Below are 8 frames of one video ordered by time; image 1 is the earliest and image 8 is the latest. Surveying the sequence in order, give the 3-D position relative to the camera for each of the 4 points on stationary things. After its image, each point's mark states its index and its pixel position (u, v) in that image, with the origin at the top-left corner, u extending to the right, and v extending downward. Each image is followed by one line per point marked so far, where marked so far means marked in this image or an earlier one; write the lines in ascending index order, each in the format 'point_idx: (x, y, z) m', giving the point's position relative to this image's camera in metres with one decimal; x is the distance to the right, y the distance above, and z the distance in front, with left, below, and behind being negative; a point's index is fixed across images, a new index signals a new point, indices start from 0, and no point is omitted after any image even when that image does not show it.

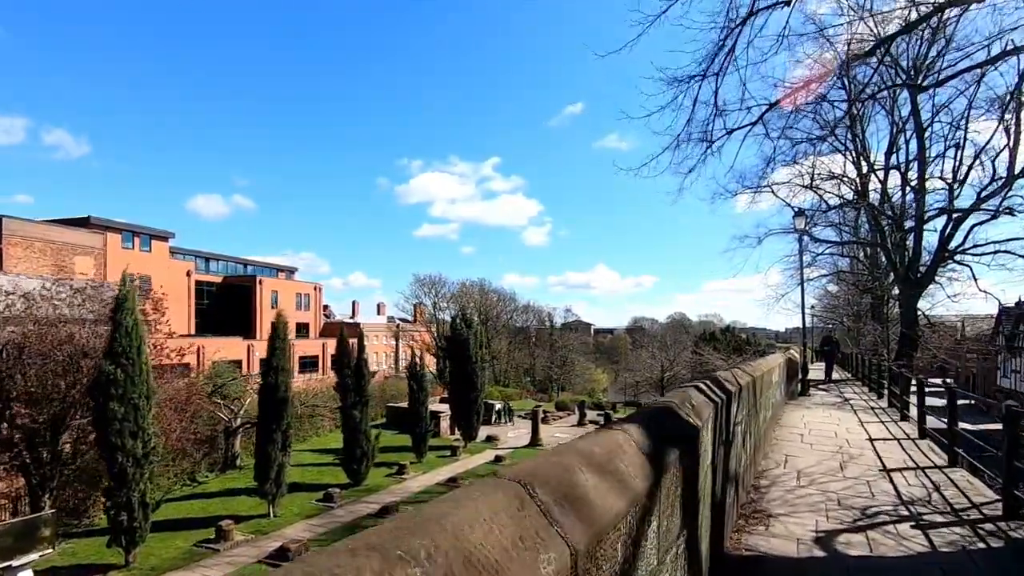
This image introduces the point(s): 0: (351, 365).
0: (-5.4, -2.6, +19.1) m
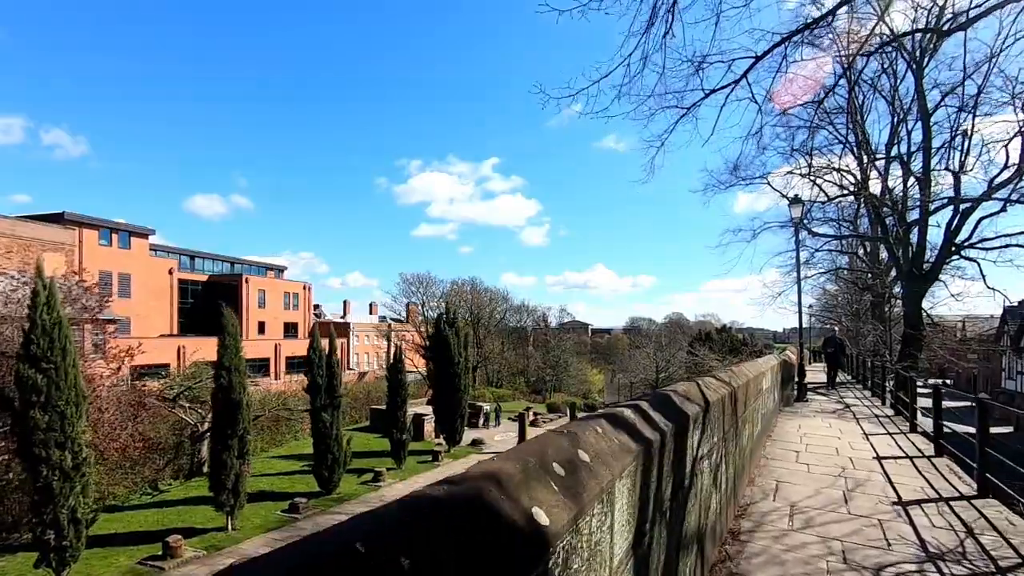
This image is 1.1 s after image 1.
0: (-6.0, -2.5, +18.0) m
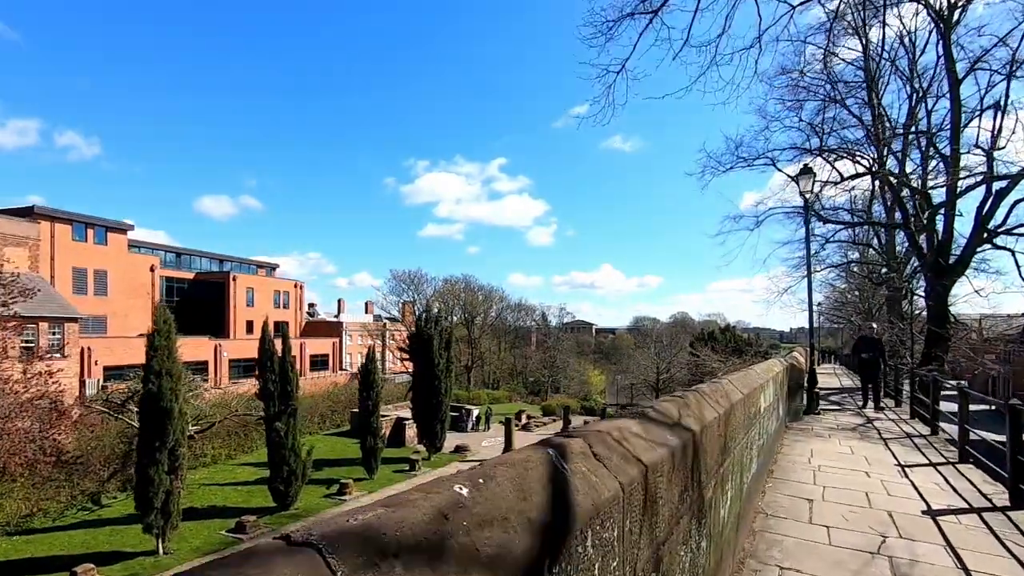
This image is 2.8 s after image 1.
0: (-6.6, -2.3, +16.3) m
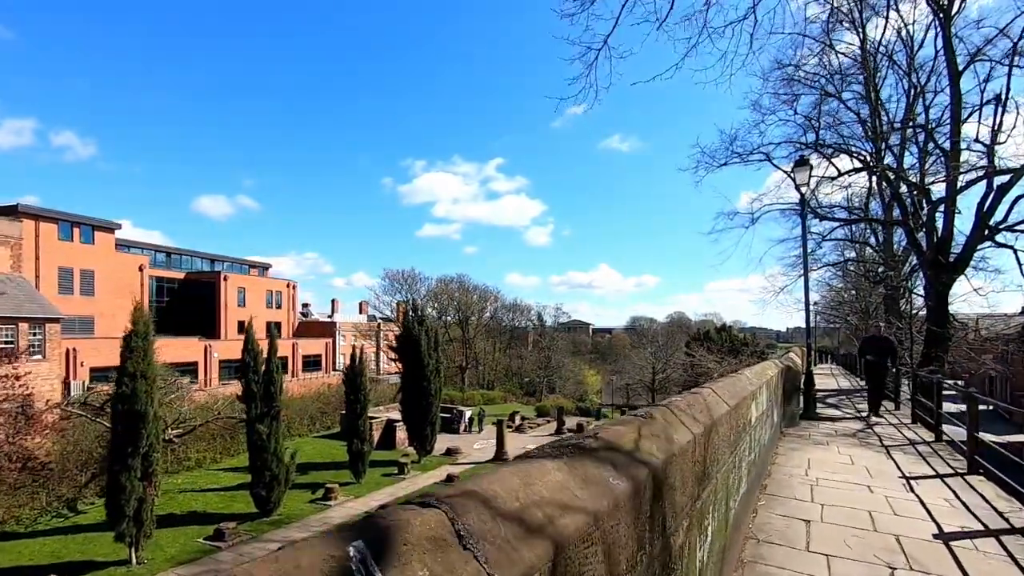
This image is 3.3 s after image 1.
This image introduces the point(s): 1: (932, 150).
0: (-6.9, -2.3, +15.8) m
1: (+10.7, +3.5, +14.7) m
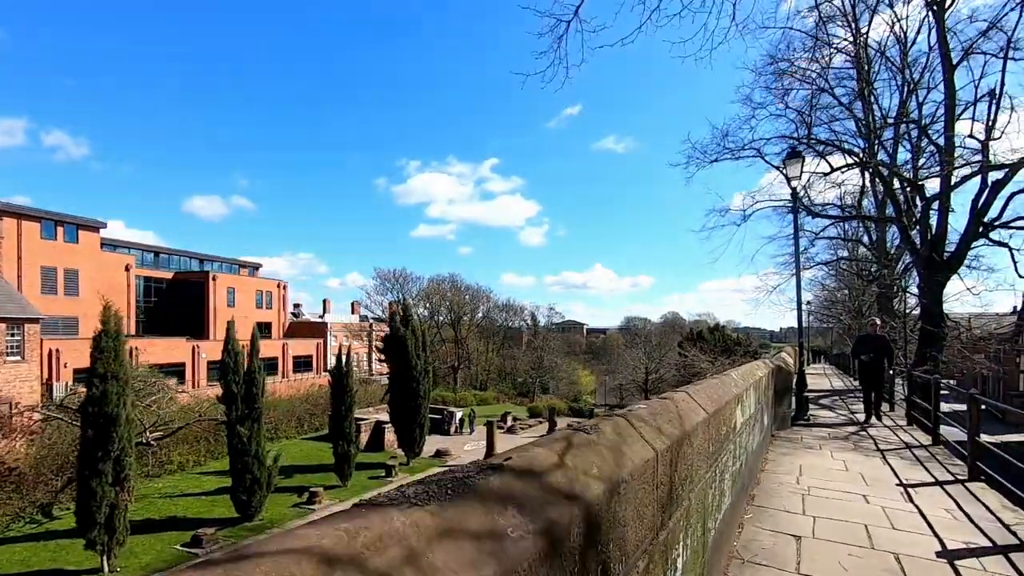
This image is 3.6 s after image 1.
0: (-7.3, -2.2, +15.4) m
1: (+10.3, +3.5, +14.5) m
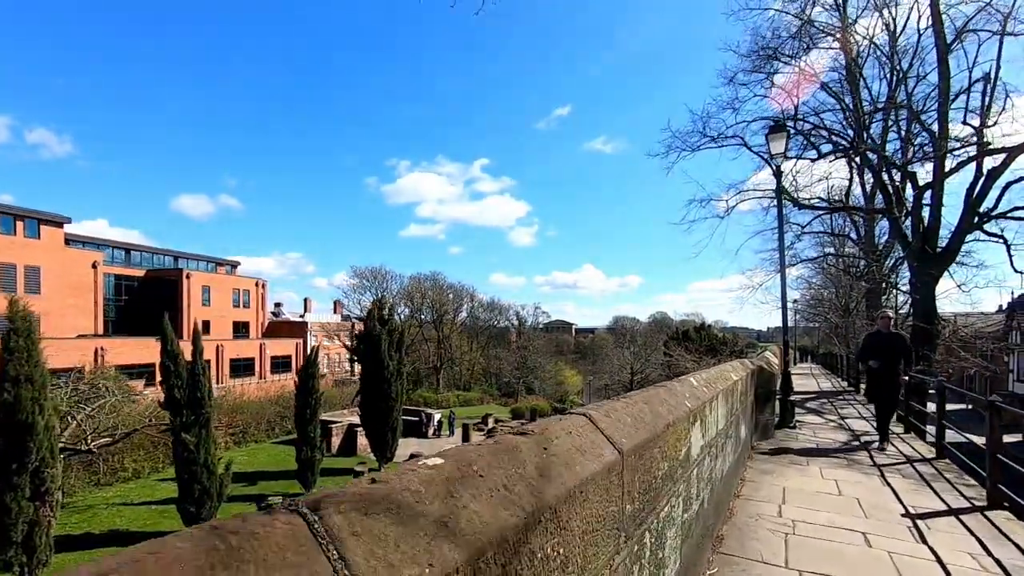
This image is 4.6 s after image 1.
0: (-8.0, -2.1, +14.3) m
1: (+9.6, +3.6, +13.7) m
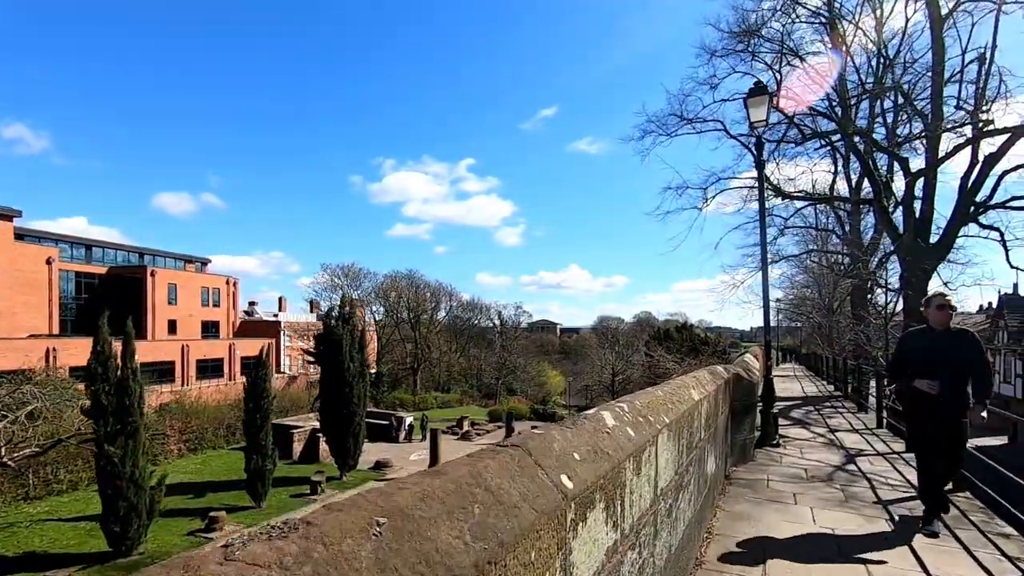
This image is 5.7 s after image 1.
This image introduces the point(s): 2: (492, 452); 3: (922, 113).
0: (-8.9, -2.0, +13.0) m
1: (+8.7, +3.7, +12.8) m
2: (0.0, -0.4, +1.2) m
3: (+8.8, +3.8, +12.6) m
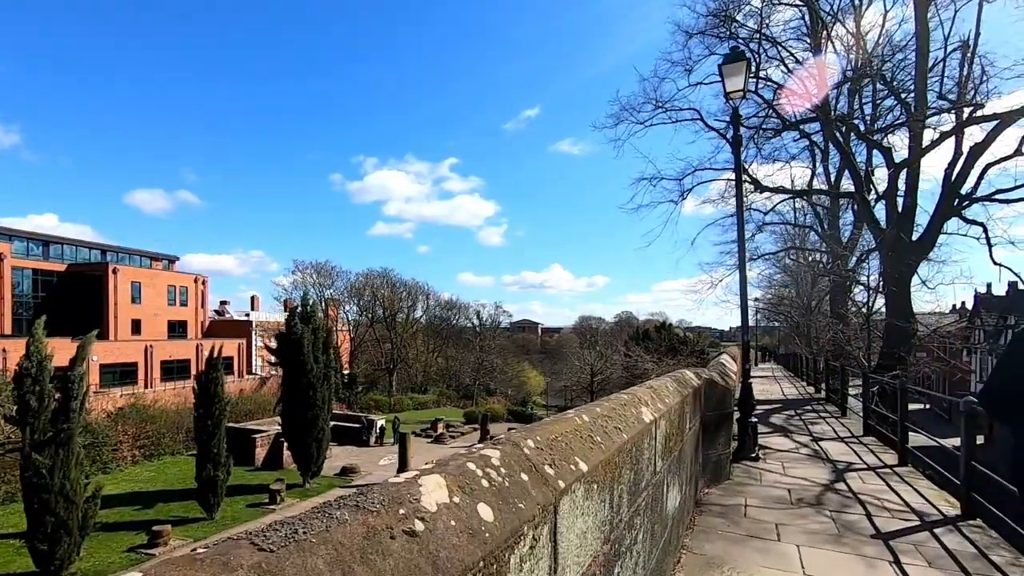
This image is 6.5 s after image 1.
0: (-9.6, -1.9, +11.9) m
1: (+8.0, +3.8, +12.3) m
2: (-0.3, -0.3, +0.4) m
3: (+8.1, +3.8, +12.0) m
